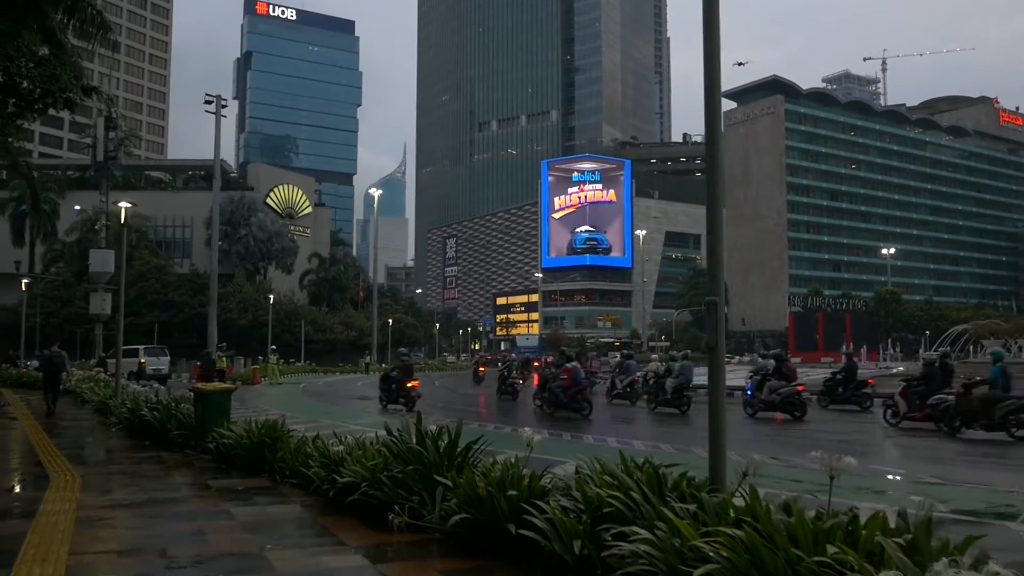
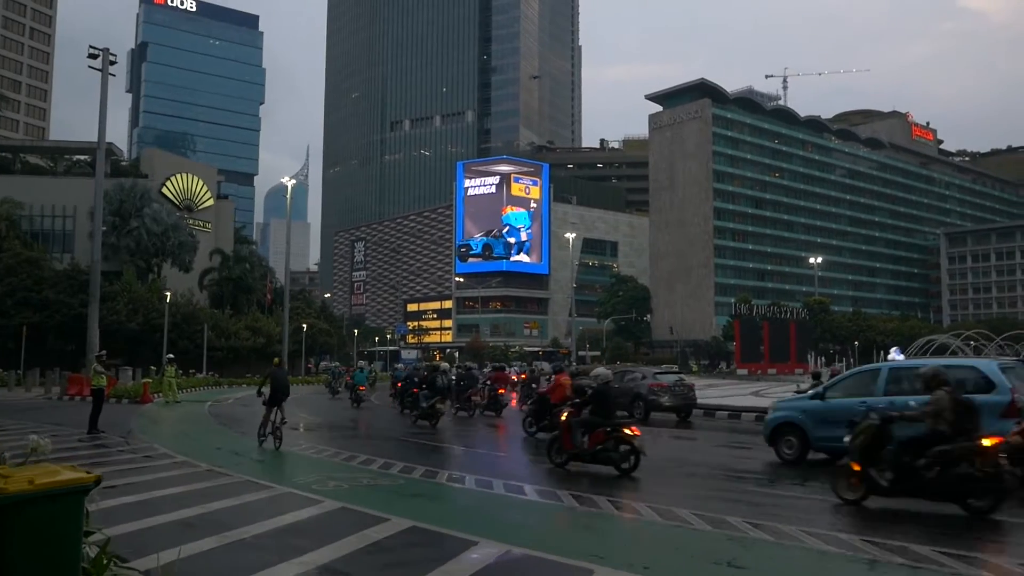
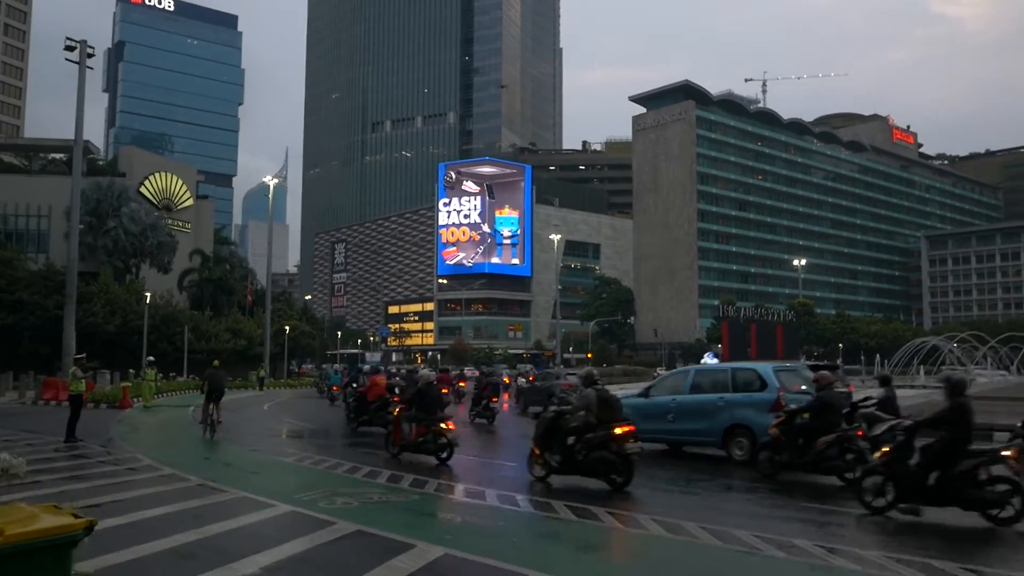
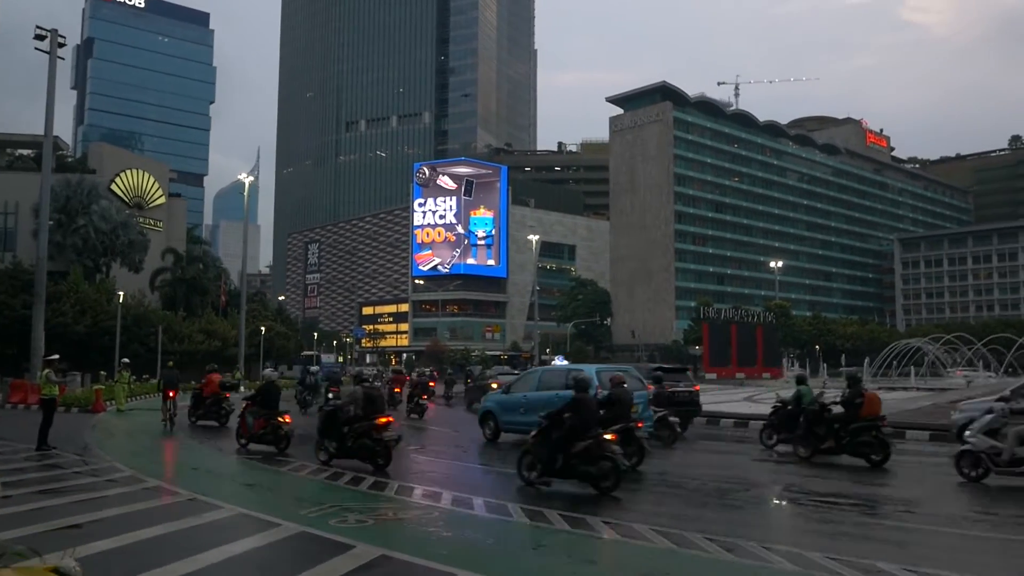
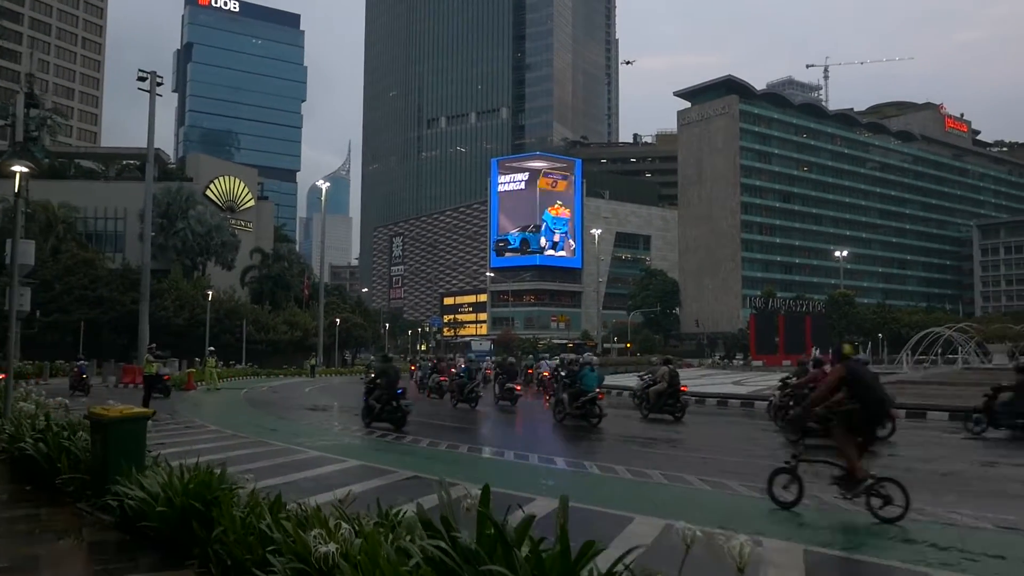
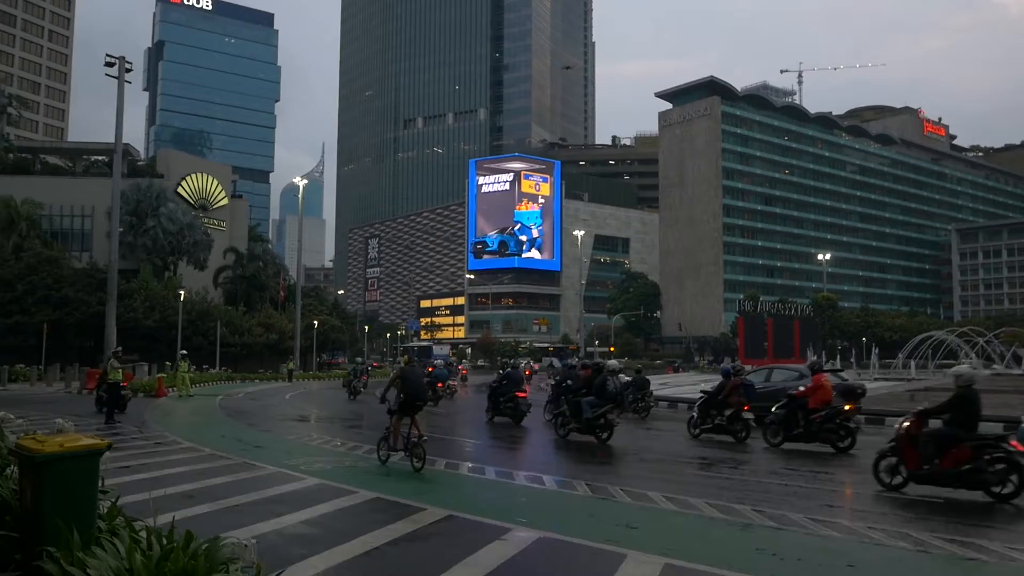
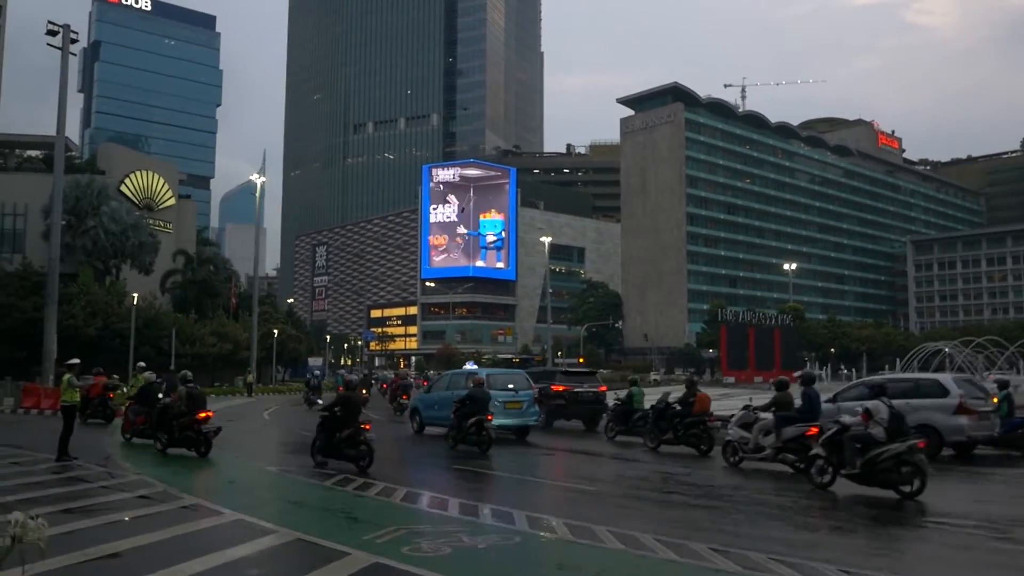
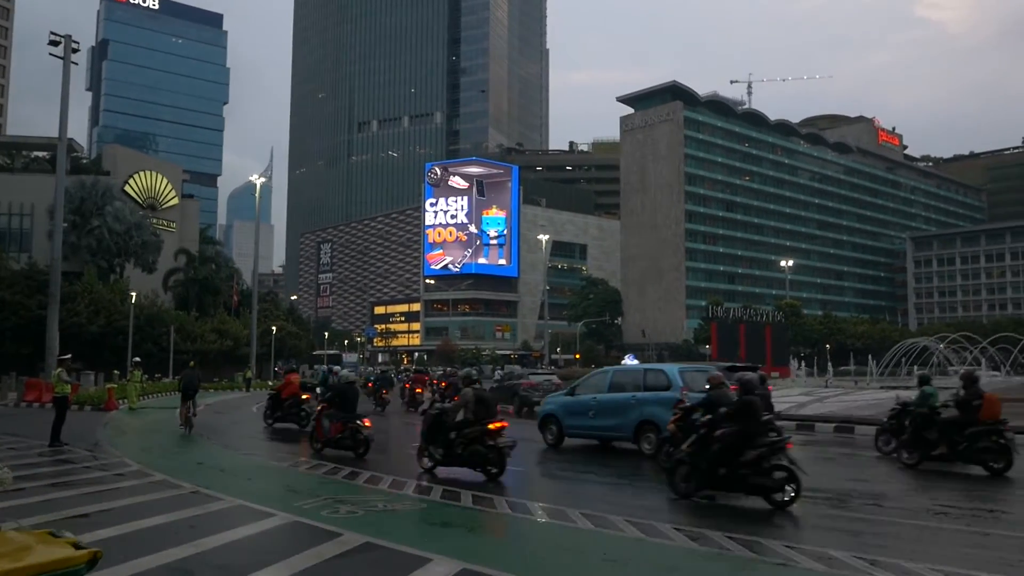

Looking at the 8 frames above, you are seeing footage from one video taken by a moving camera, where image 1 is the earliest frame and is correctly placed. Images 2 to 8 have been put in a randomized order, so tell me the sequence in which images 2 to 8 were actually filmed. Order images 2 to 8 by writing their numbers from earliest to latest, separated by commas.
5, 6, 2, 3, 8, 4, 7
